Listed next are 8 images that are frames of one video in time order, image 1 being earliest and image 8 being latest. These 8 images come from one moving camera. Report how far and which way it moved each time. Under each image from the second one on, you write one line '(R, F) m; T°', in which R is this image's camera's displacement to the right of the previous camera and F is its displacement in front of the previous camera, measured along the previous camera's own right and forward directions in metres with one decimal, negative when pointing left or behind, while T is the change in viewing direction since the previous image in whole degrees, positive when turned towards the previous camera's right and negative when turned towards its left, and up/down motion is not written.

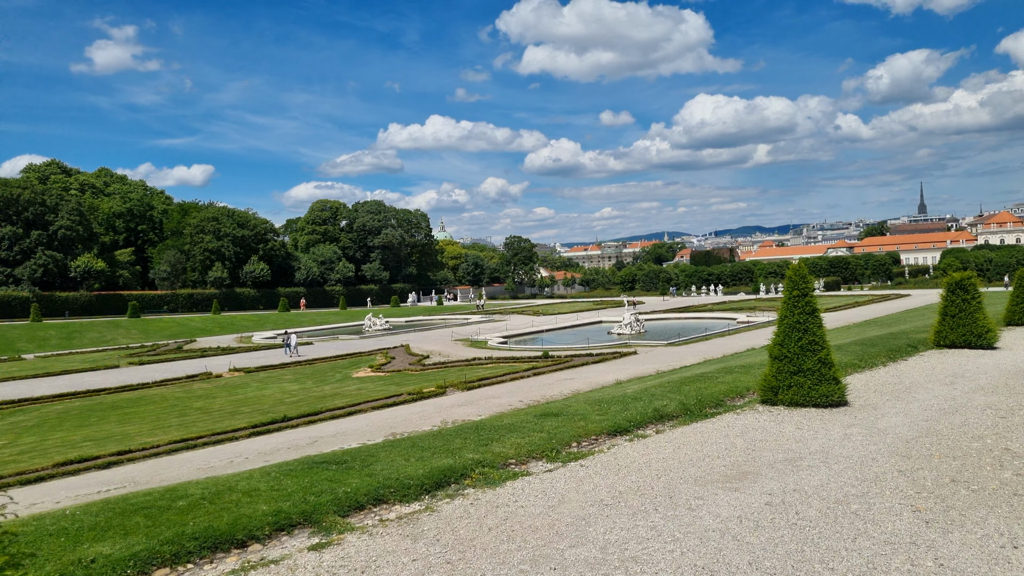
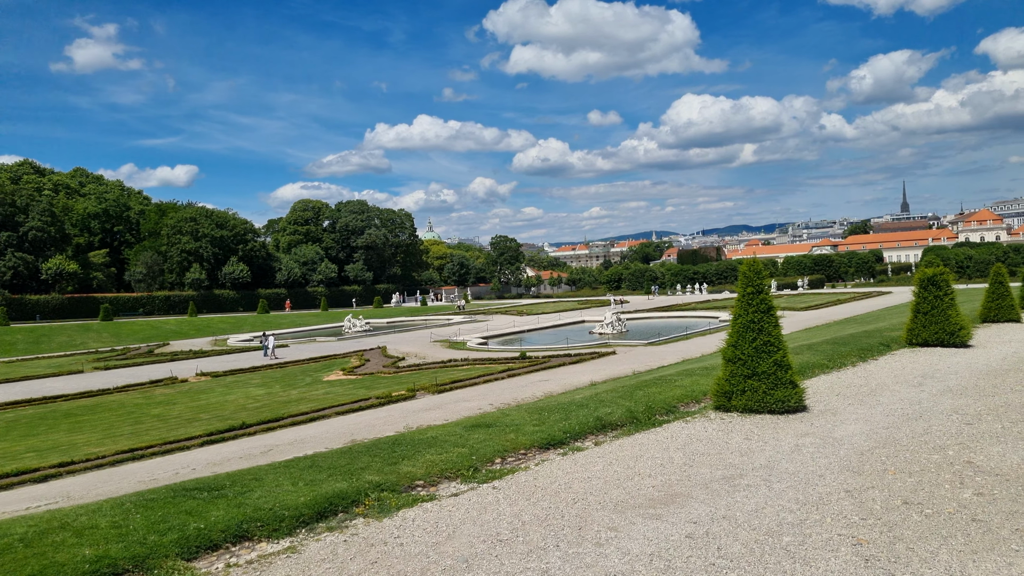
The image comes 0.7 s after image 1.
(+0.6, +0.6) m; +1°
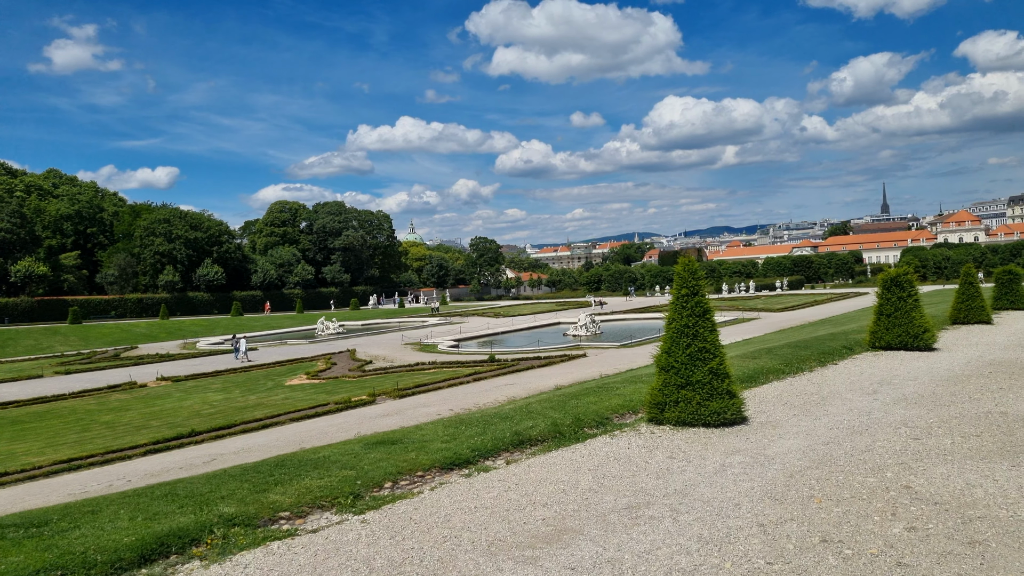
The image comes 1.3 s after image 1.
(+0.7, +0.5) m; +1°
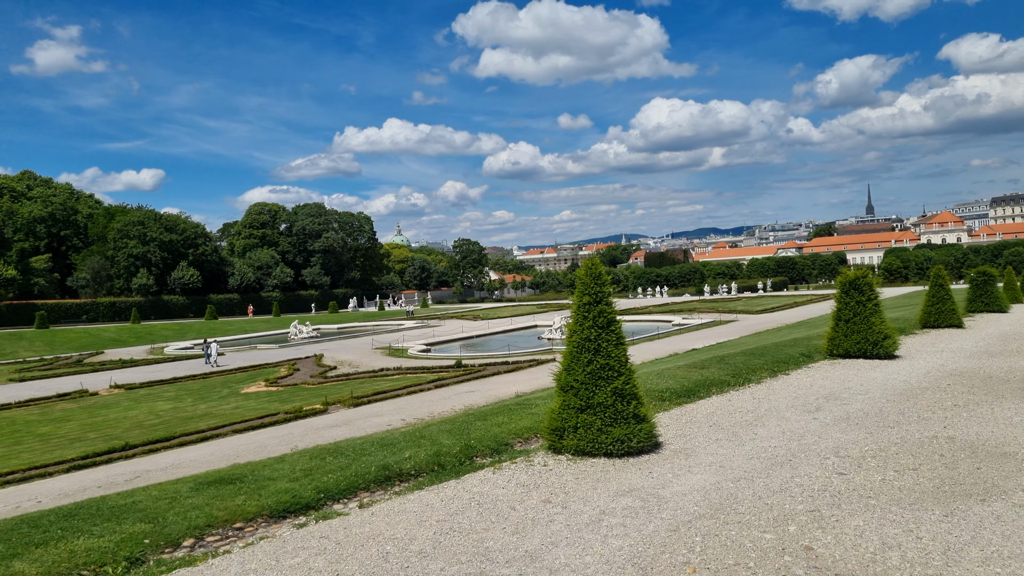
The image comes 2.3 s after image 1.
(+0.9, +0.8) m; +1°
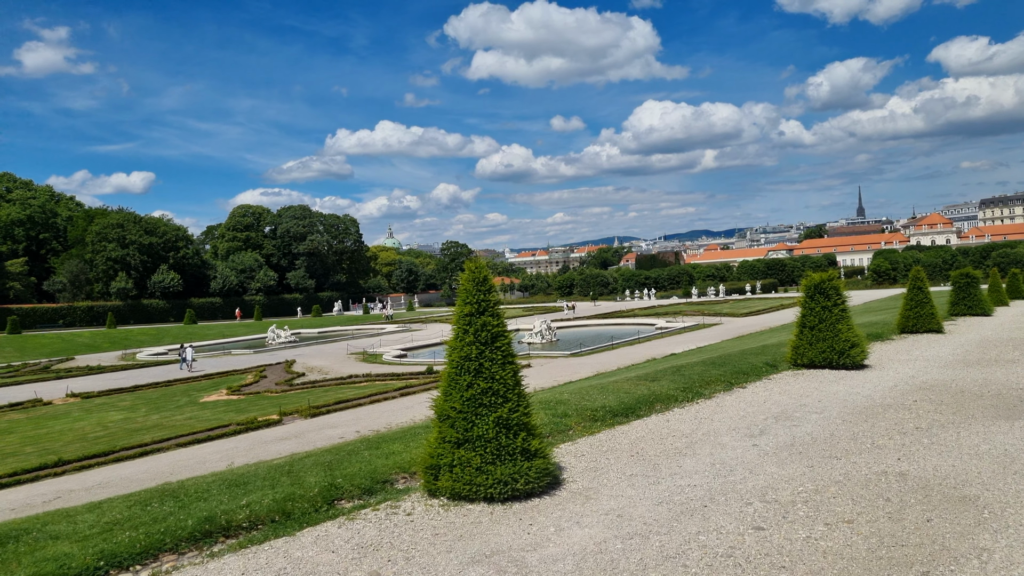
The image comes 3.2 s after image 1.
(+0.8, +0.8) m; +1°
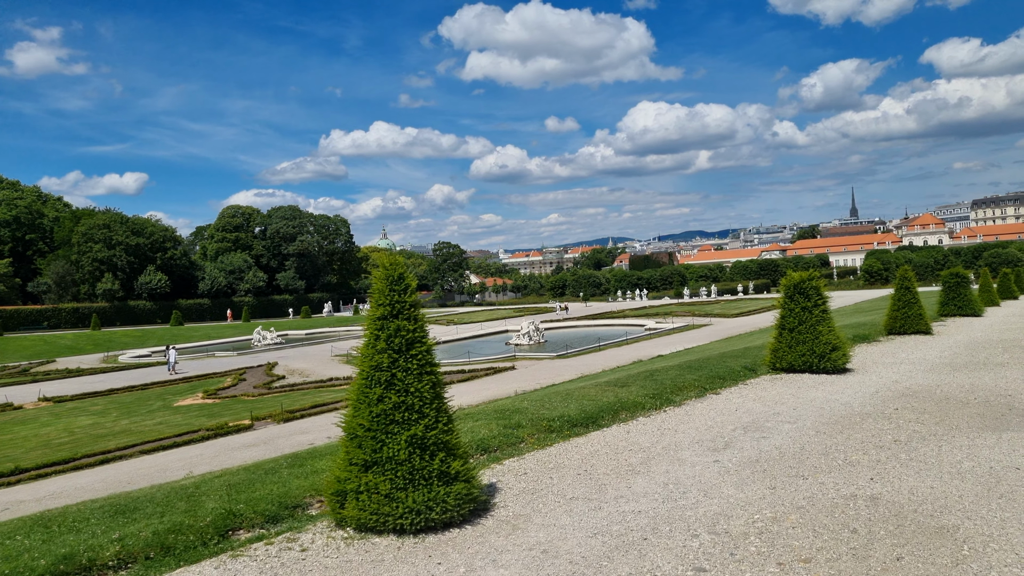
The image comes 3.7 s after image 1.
(+0.4, +0.5) m; 0°
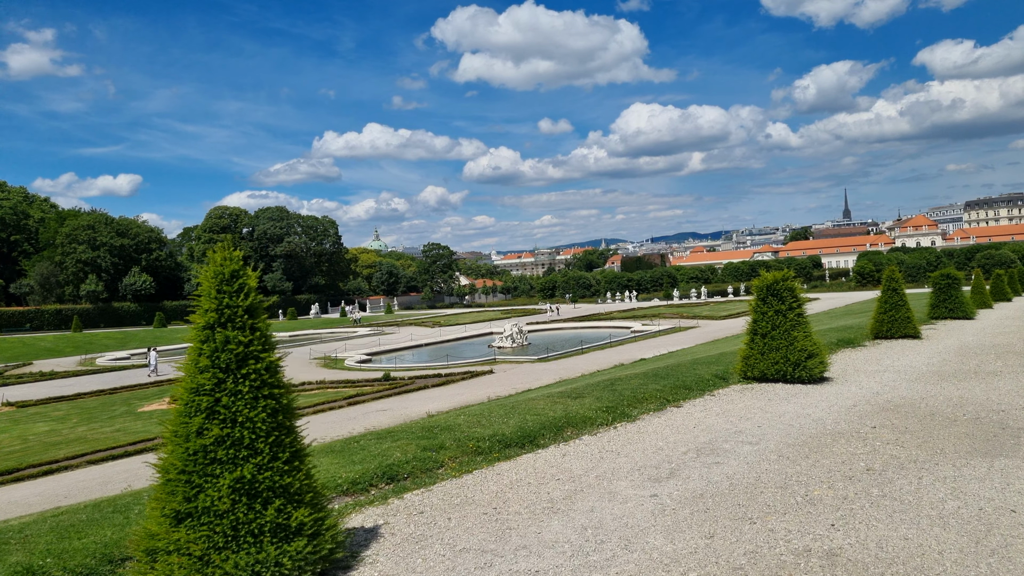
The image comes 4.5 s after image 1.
(+0.6, +0.7) m; +1°
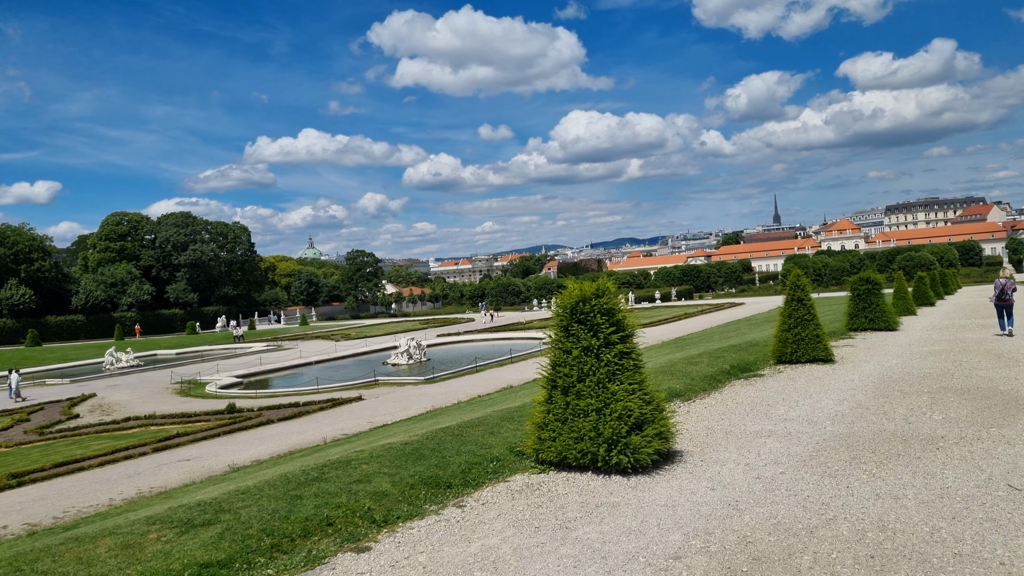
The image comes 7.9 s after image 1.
(+2.3, +3.2) m; +5°
